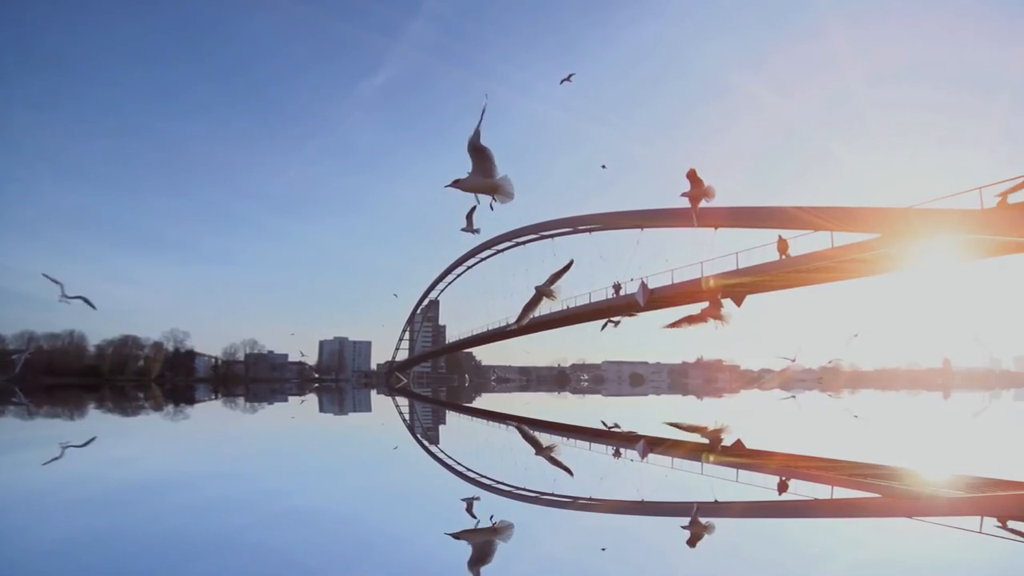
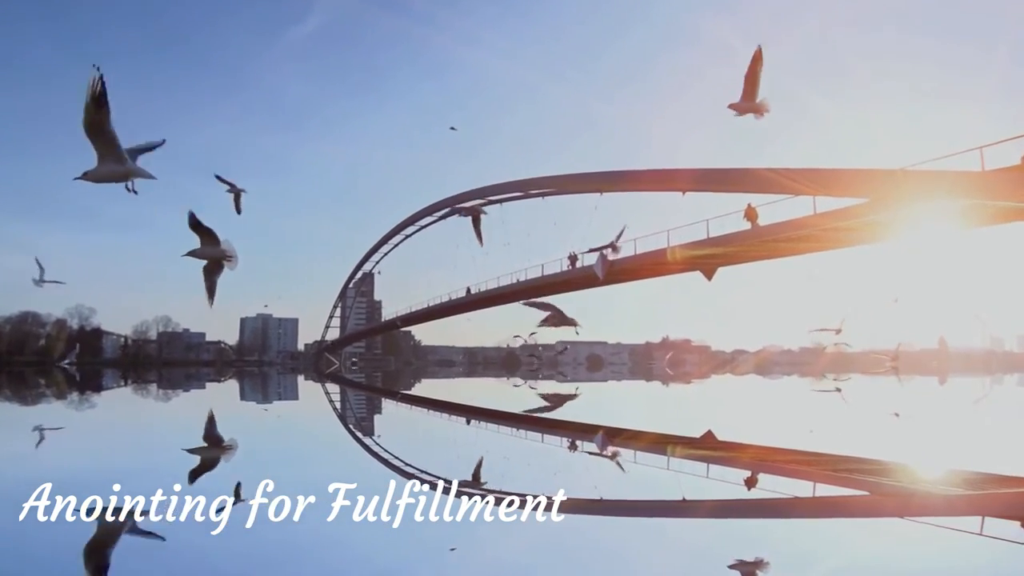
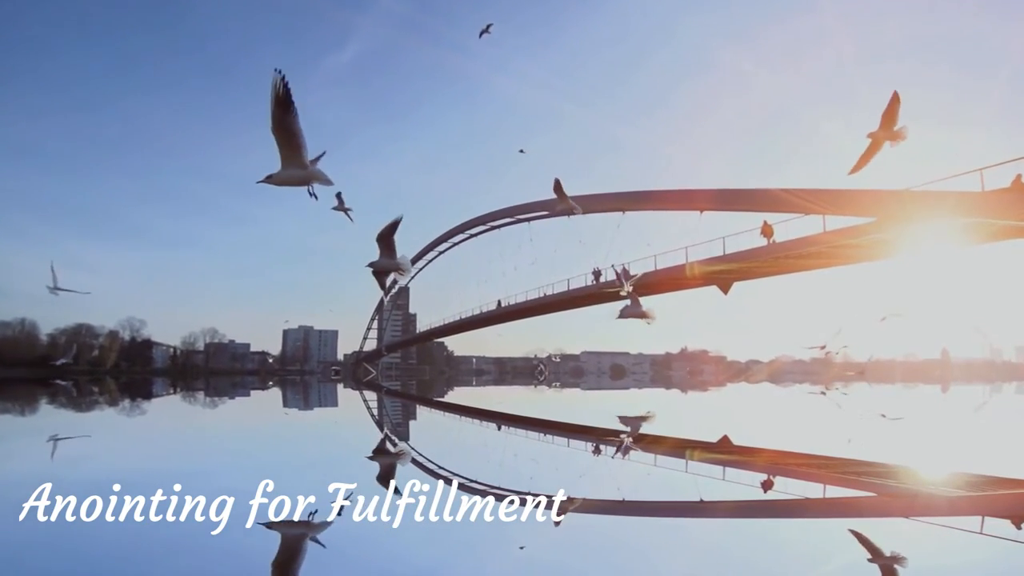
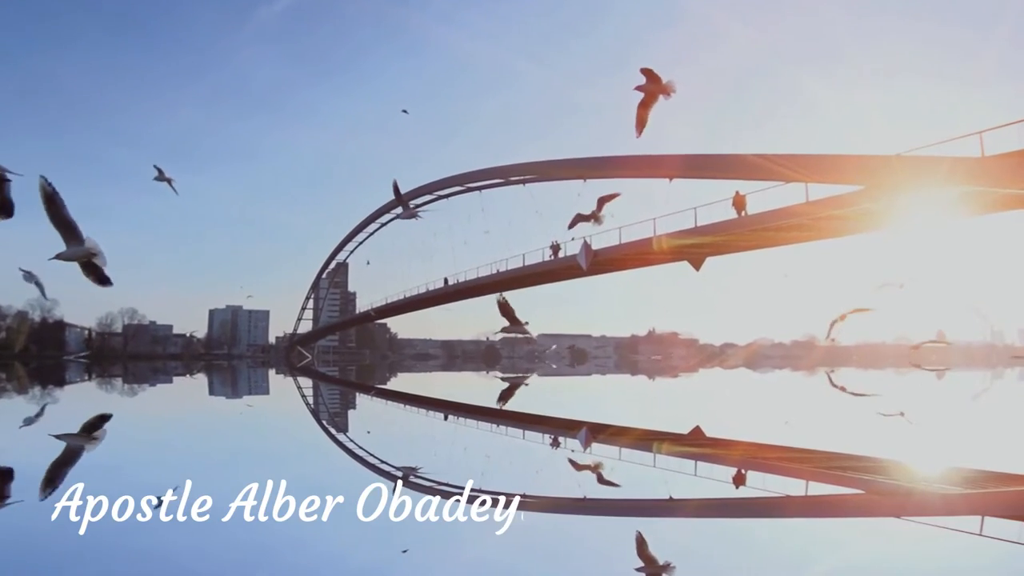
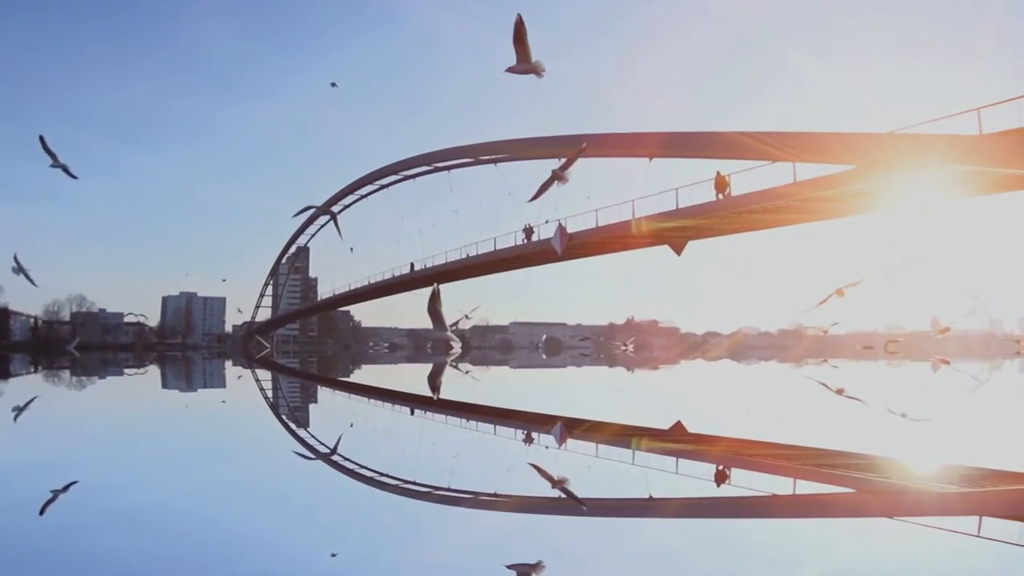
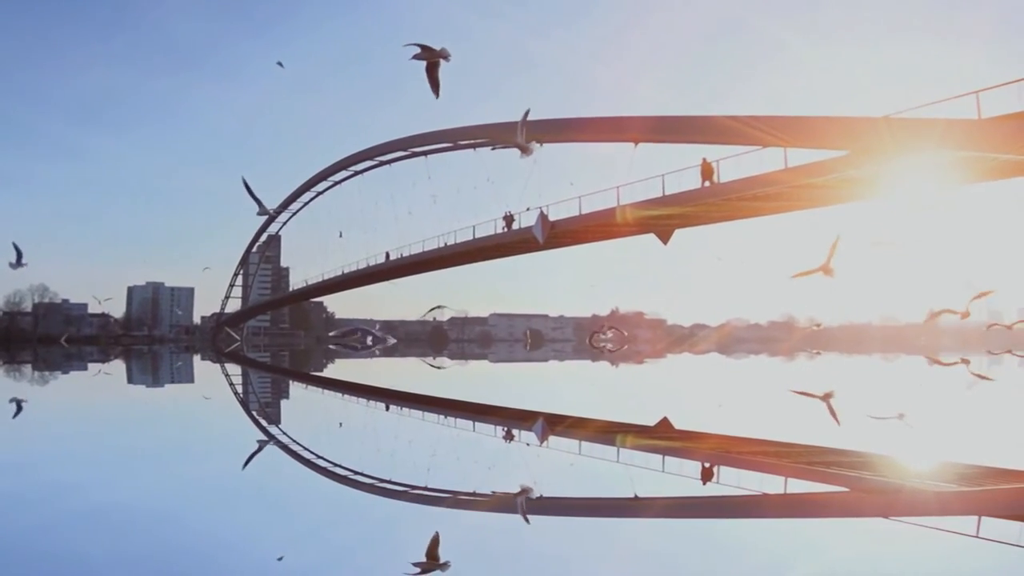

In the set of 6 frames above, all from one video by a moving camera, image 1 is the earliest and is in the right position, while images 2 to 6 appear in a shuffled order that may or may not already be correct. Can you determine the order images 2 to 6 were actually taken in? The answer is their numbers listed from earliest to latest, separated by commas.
3, 2, 4, 5, 6
